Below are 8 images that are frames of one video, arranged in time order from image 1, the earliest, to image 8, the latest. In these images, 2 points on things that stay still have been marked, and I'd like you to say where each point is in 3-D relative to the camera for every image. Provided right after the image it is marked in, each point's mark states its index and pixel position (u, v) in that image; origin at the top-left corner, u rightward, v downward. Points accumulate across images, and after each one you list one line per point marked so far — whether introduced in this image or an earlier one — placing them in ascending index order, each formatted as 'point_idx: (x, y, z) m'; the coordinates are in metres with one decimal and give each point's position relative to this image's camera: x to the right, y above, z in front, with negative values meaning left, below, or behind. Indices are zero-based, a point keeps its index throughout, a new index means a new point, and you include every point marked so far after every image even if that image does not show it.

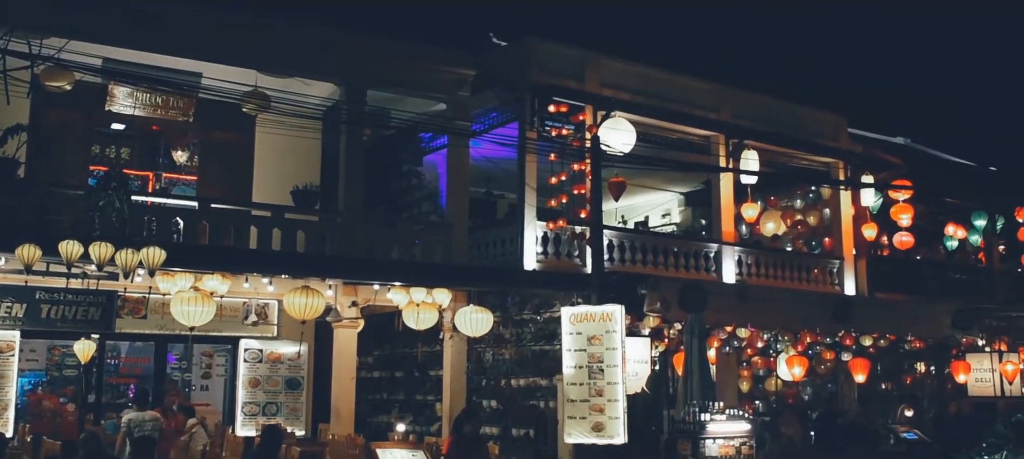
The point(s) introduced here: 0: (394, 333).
0: (-1.9, -1.7, +18.9) m
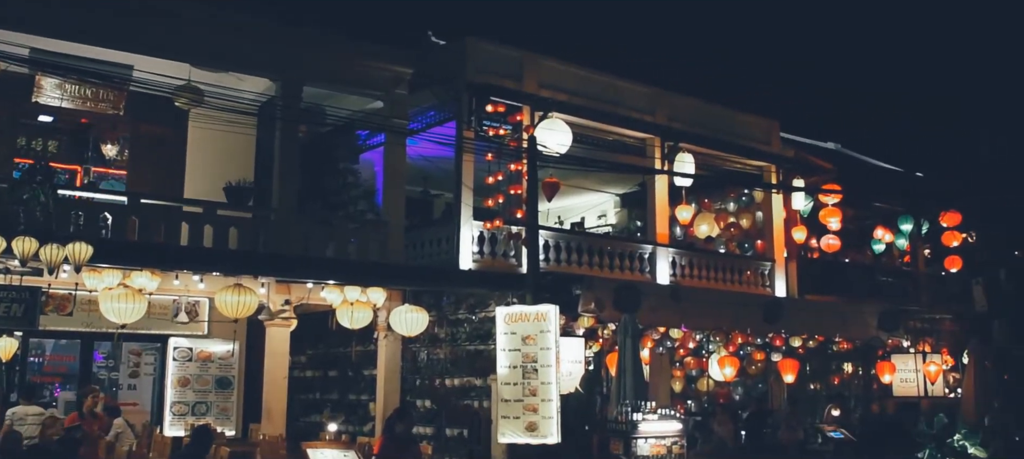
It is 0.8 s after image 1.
0: (-3.0, -1.6, +18.7) m
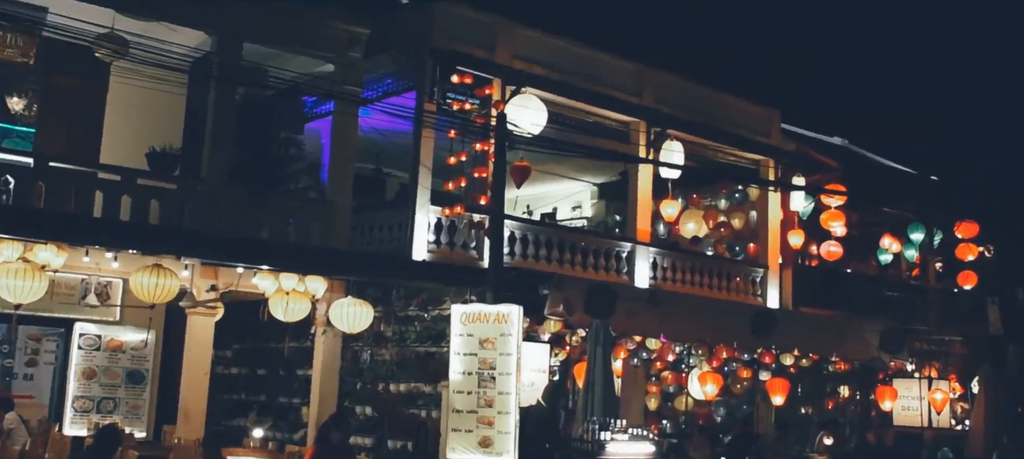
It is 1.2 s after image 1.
0: (-3.6, -1.3, +16.7) m
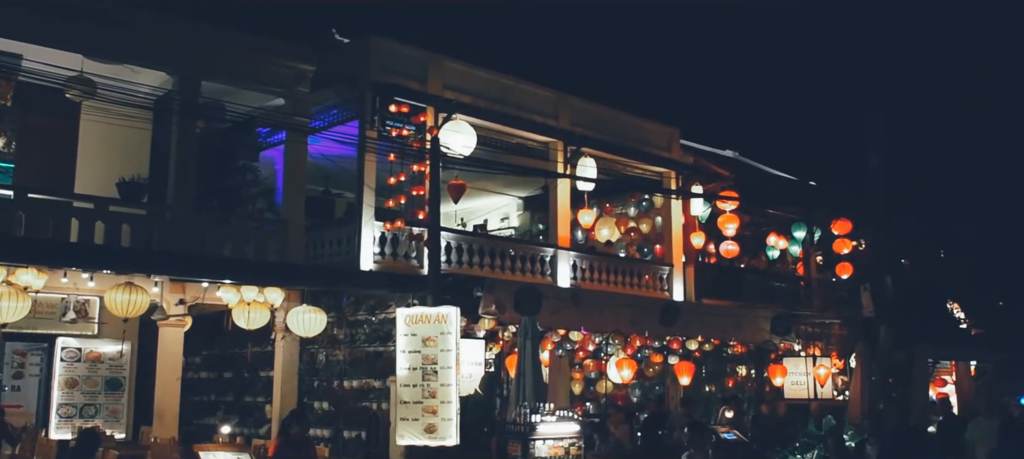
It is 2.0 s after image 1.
0: (-4.5, -1.6, +18.4) m
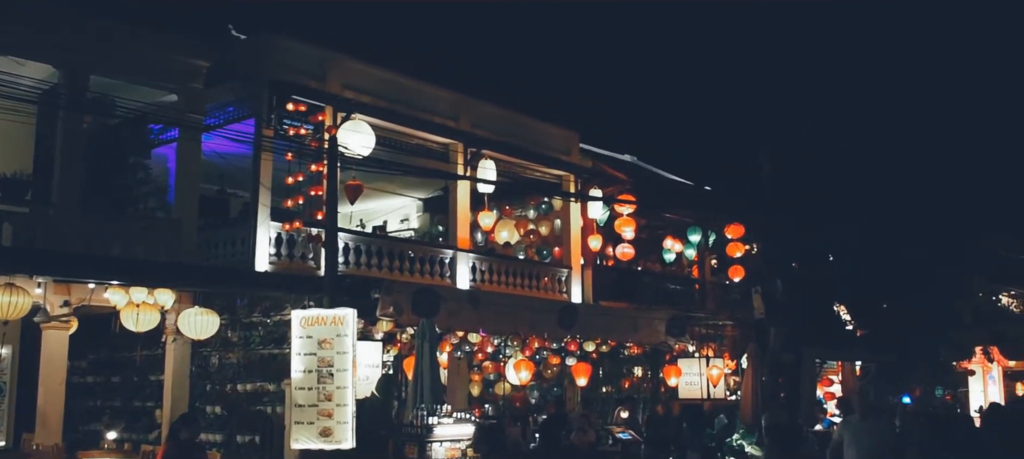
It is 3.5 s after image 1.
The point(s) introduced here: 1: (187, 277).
0: (-6.1, -1.6, +17.8) m
1: (-4.1, -0.6, +14.5) m
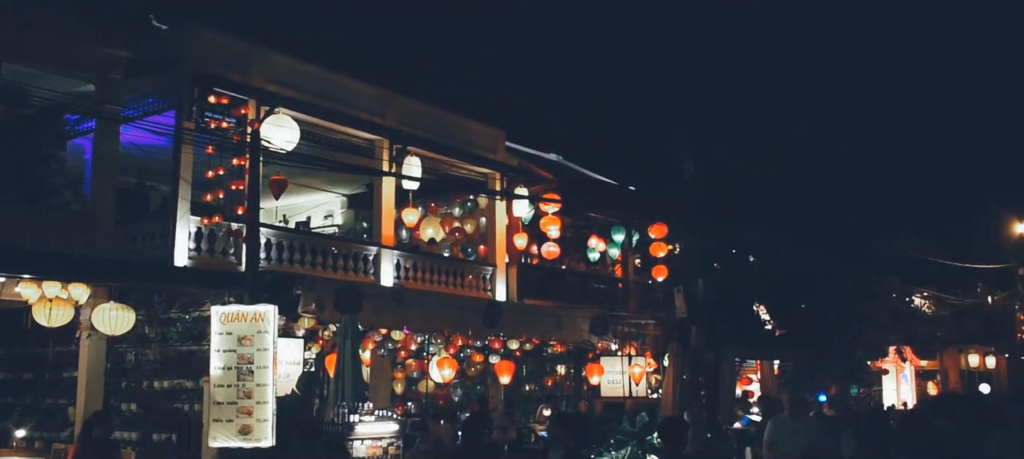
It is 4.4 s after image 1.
0: (-7.3, -1.5, +17.4) m
1: (-5.0, -0.5, +14.2) m
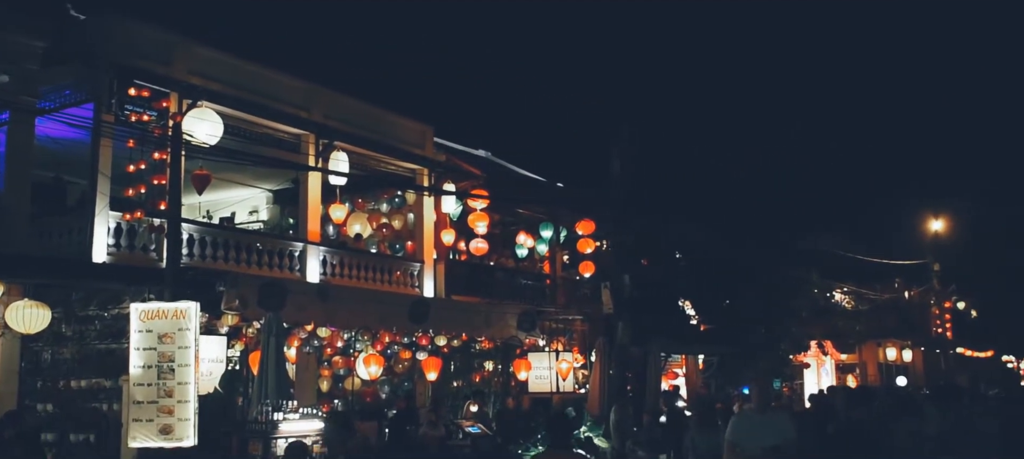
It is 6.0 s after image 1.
0: (-8.3, -1.4, +16.8) m
1: (-5.9, -0.5, +13.8) m
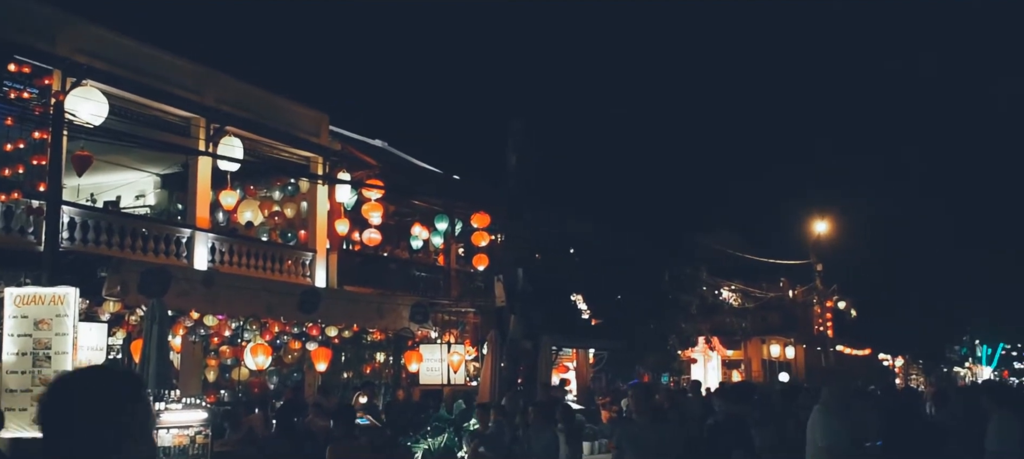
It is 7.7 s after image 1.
0: (-9.9, -1.1, +15.9) m
1: (-7.1, -0.2, +13.1) m
